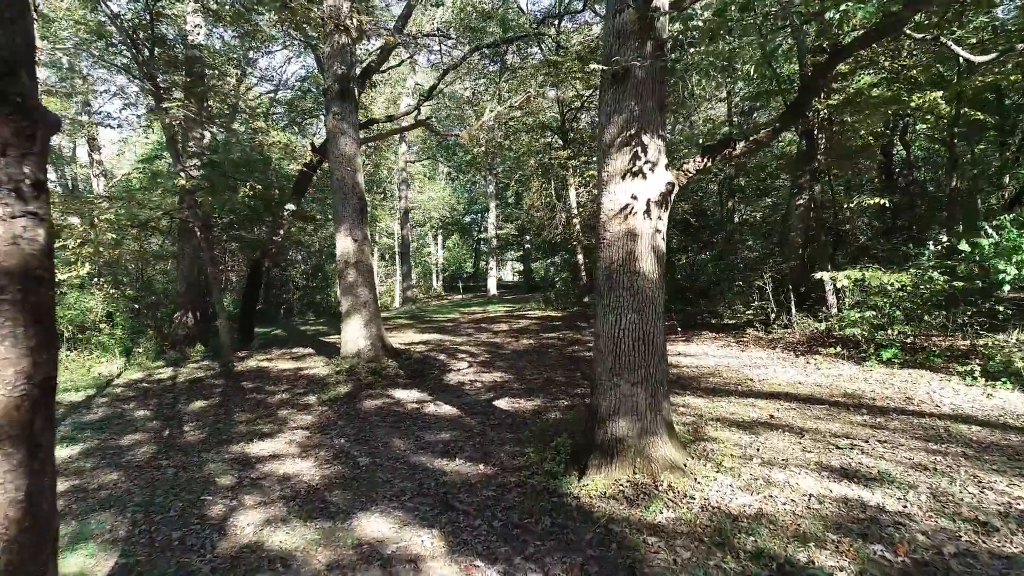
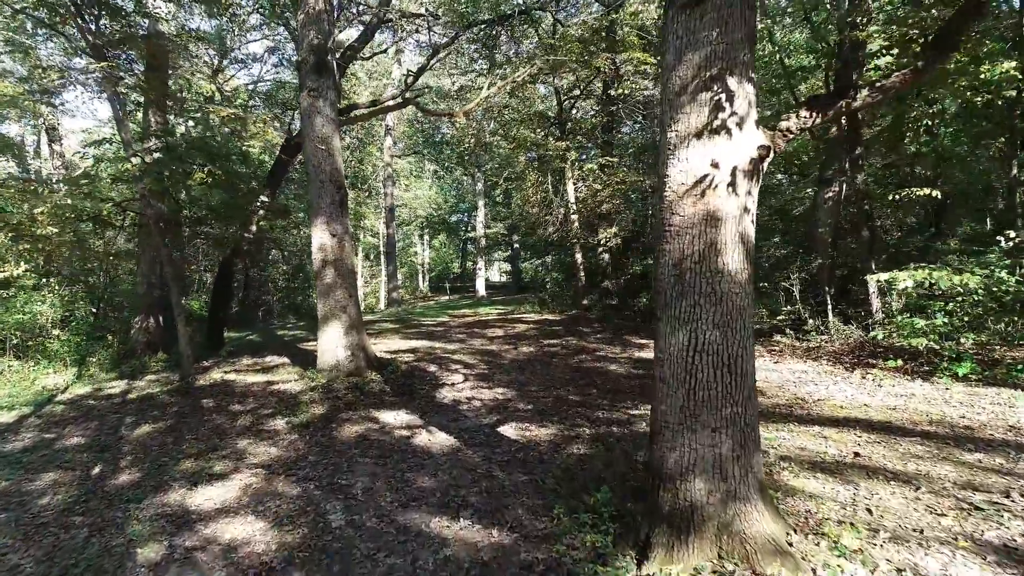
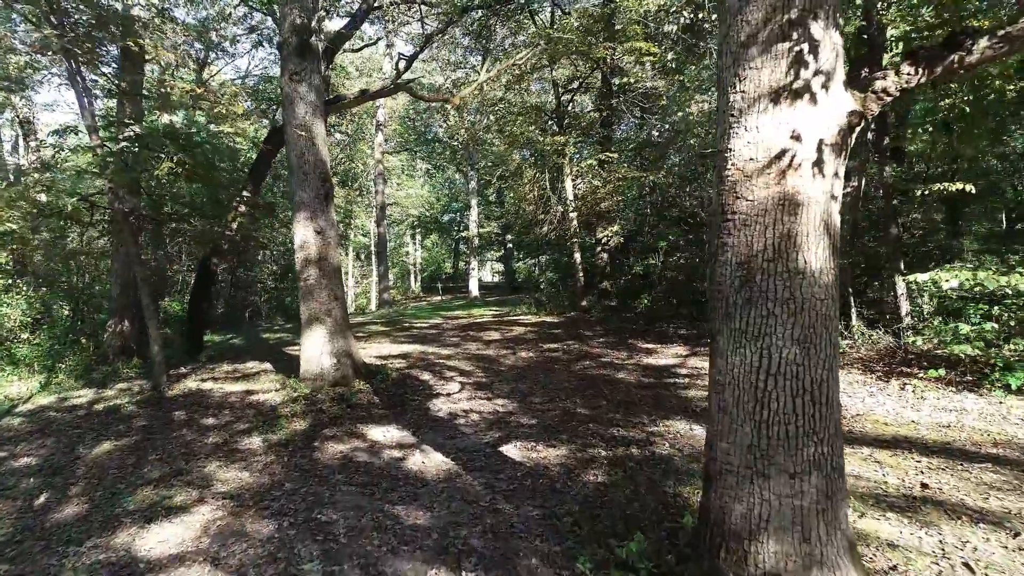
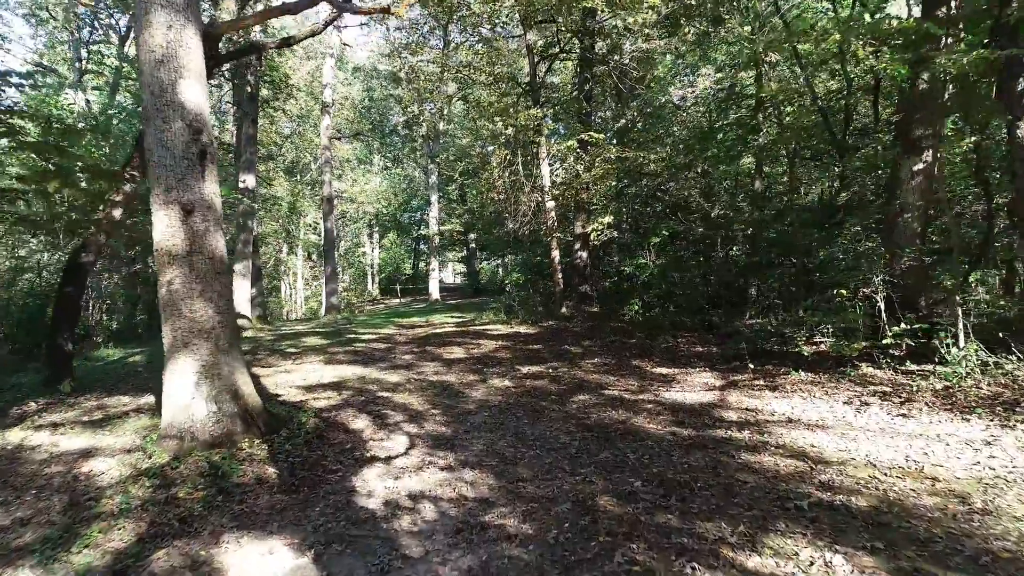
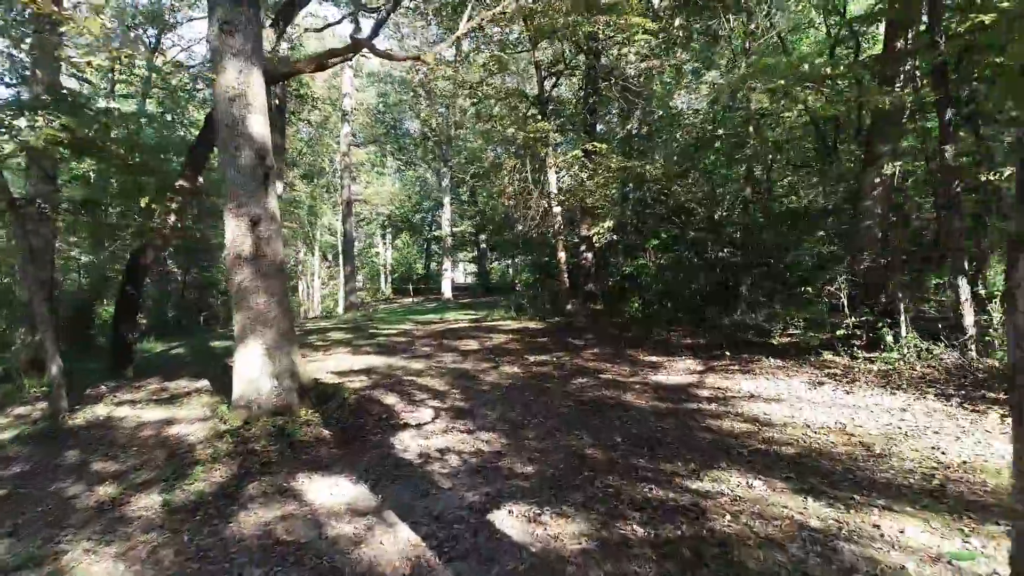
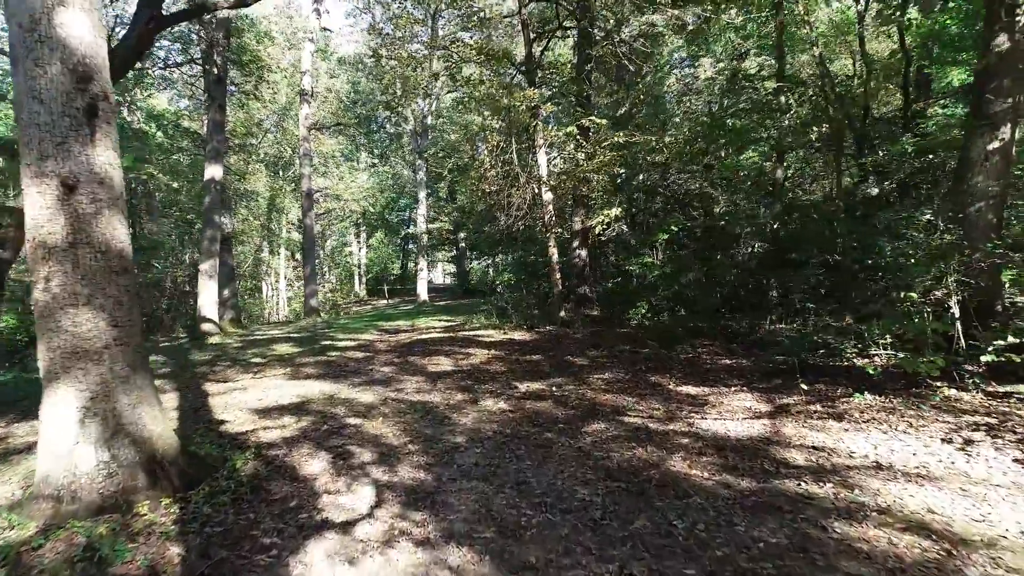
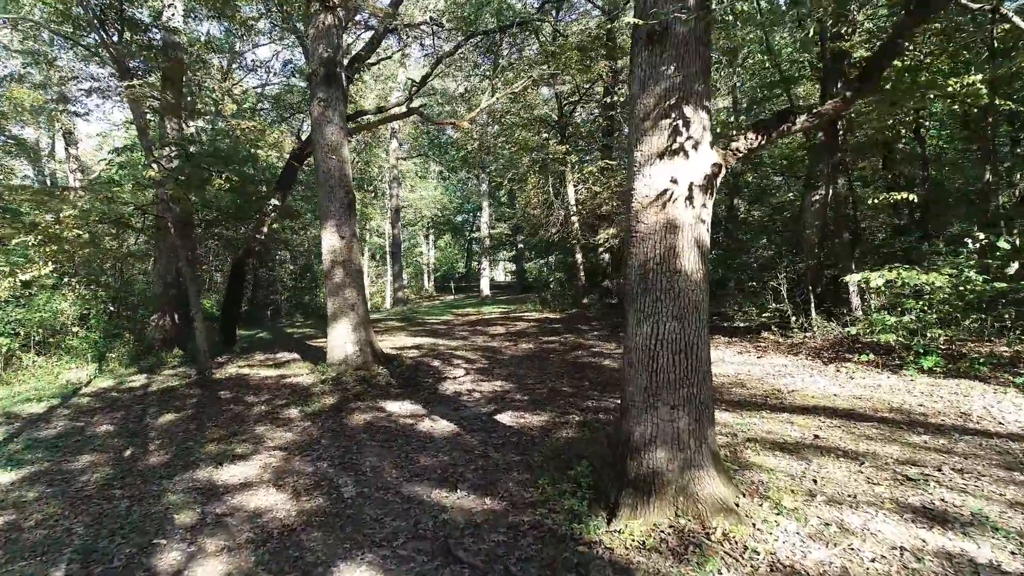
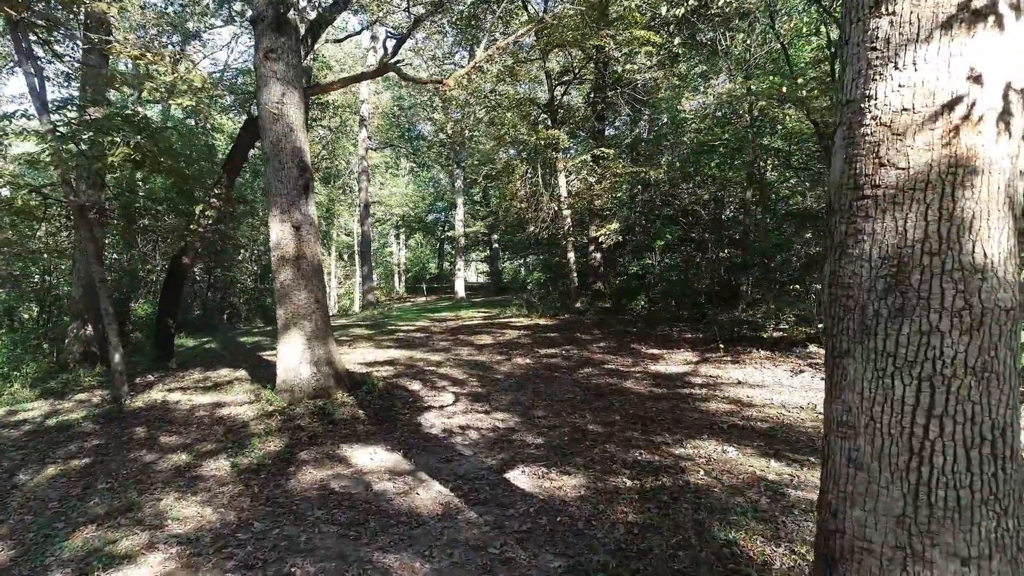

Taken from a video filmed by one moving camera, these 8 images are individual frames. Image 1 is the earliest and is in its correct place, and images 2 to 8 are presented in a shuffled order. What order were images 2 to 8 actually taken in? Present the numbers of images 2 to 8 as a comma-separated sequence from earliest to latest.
7, 2, 3, 8, 5, 4, 6
